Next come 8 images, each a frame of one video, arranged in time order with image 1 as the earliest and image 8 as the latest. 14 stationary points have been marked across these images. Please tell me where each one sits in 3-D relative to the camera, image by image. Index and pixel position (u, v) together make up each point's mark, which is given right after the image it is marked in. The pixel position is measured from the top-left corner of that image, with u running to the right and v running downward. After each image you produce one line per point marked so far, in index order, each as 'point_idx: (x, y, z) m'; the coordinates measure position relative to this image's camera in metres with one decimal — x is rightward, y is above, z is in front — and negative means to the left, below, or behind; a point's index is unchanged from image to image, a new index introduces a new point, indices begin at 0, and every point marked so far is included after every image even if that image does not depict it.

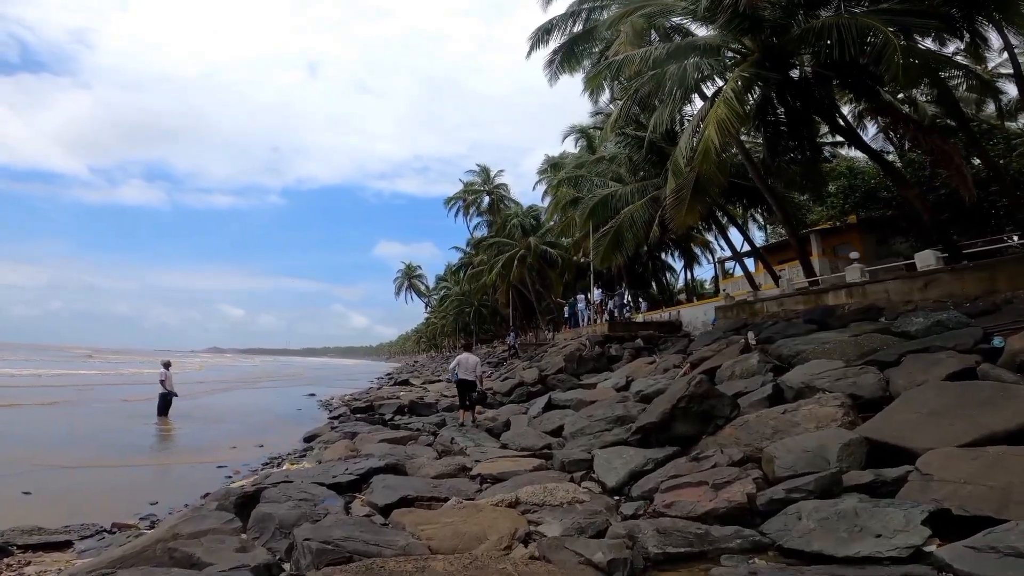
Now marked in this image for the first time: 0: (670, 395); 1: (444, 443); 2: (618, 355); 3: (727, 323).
0: (+1.7, -1.1, +6.1) m
1: (-1.0, -2.2, +8.1) m
2: (+2.9, -1.8, +15.9) m
3: (+4.2, -0.7, +11.1) m
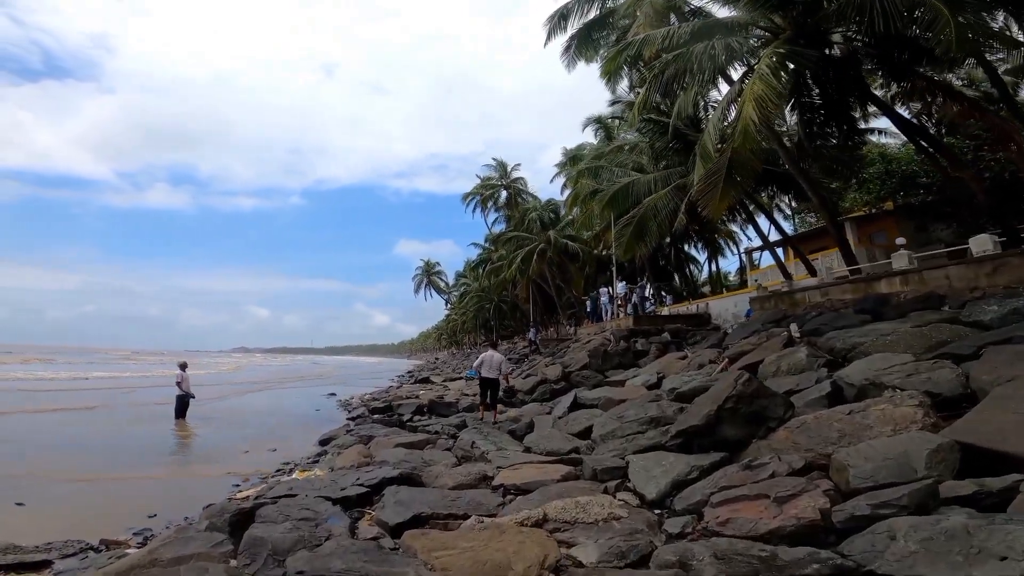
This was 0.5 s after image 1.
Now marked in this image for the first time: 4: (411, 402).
0: (+2.0, -1.0, +5.5) m
1: (-0.6, -2.1, +7.6) m
2: (+3.5, -1.6, +15.2) m
3: (+4.6, -0.5, +10.4) m
4: (-2.4, -2.7, +13.7) m
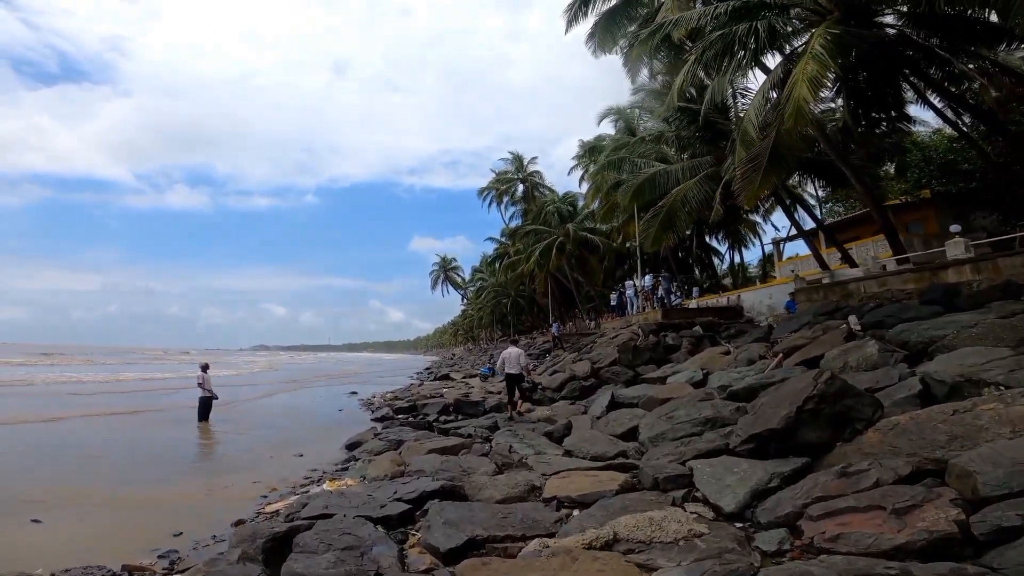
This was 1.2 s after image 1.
0: (+2.4, -0.9, +5.0) m
1: (-0.1, -2.0, +7.1) m
2: (+4.2, -1.4, +14.6) m
3: (+5.1, -0.3, +9.8) m
4: (-1.8, -2.7, +13.3) m
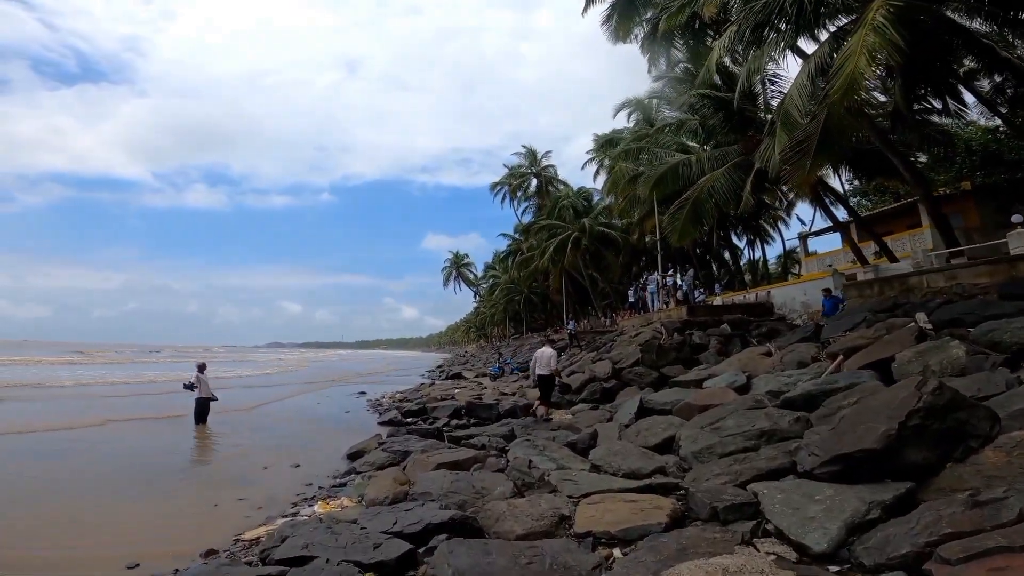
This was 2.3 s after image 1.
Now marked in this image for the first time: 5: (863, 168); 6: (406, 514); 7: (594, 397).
0: (+2.6, -0.8, +4.0) m
1: (+0.1, -1.9, +6.2) m
2: (+4.6, -1.3, +13.7) m
3: (+5.4, -0.2, +8.8) m
4: (-1.4, -2.5, +12.5) m
5: (+10.8, +3.5, +17.6) m
6: (-0.9, -1.8, +4.5) m
7: (+1.8, -2.4, +12.3) m
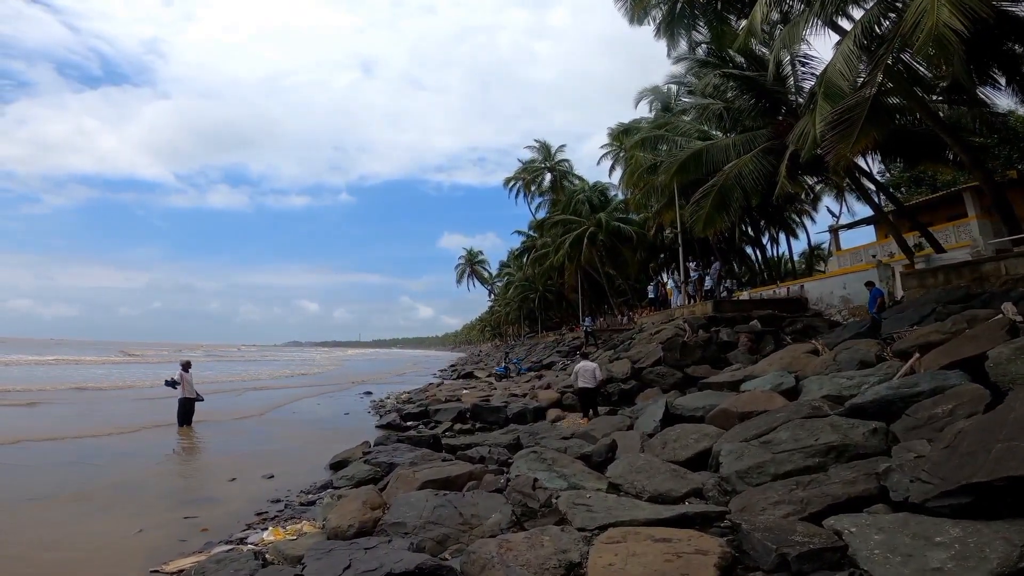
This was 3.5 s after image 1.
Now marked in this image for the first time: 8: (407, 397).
0: (+2.5, -0.7, +2.9) m
1: (+0.1, -1.8, +5.1) m
2: (+4.8, -1.1, +12.4) m
3: (+5.5, -0.1, +7.5) m
4: (-1.2, -2.4, +11.4) m
5: (+11.1, +3.7, +16.2) m
6: (-0.9, -1.6, +3.5) m
7: (+2.0, -2.2, +11.2) m
8: (-3.0, -3.1, +16.4) m
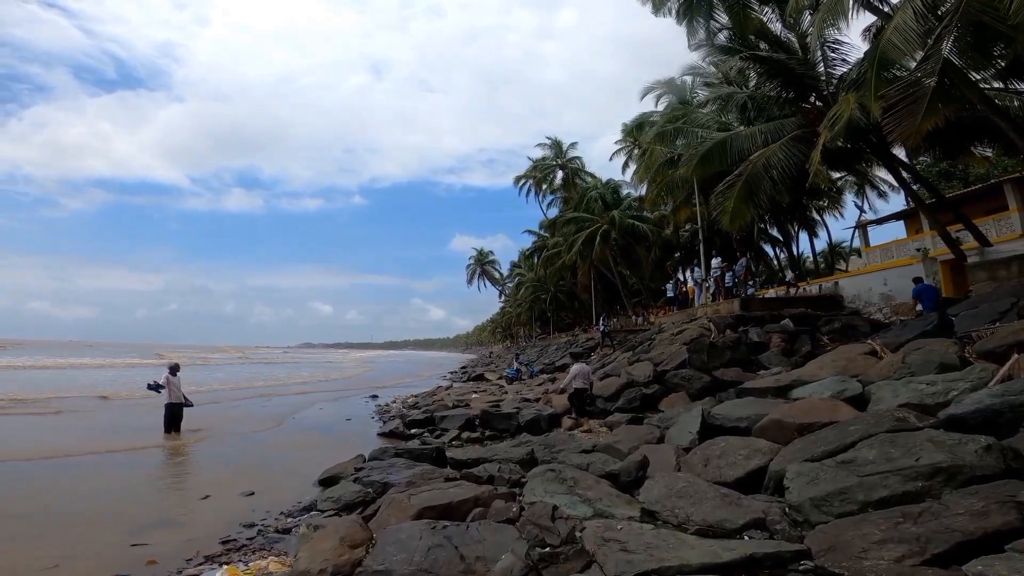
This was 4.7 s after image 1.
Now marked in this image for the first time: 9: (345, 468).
0: (+2.6, -0.6, +1.9) m
1: (+0.2, -1.7, +4.2) m
2: (+5.0, -1.1, +11.4) m
3: (+5.6, 0.0, +6.5) m
4: (-1.0, -2.3, +10.5) m
5: (+11.4, +3.8, +15.1) m
6: (-0.8, -1.5, +2.6) m
7: (+2.2, -2.1, +10.2) m
8: (-2.6, -3.1, +15.6) m
9: (-1.9, -2.1, +6.5) m
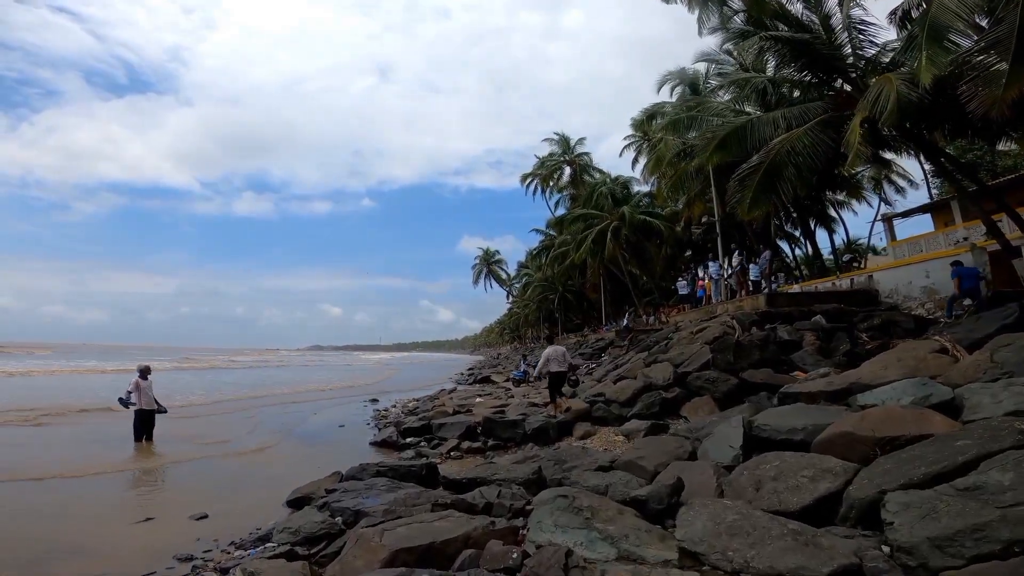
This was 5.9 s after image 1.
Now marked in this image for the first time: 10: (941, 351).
0: (+2.6, -0.4, +0.9) m
1: (+0.2, -1.6, +3.2) m
2: (+5.1, -0.9, +10.3) m
3: (+5.7, +0.2, +5.4) m
4: (-0.9, -2.2, +9.5) m
5: (+11.5, +3.9, +13.9) m
6: (-0.8, -1.4, +1.6) m
7: (+2.3, -2.0, +9.2) m
8: (-2.5, -3.0, +14.6) m
9: (-1.9, -1.9, +5.5) m
10: (+4.2, -0.6, +5.6) m
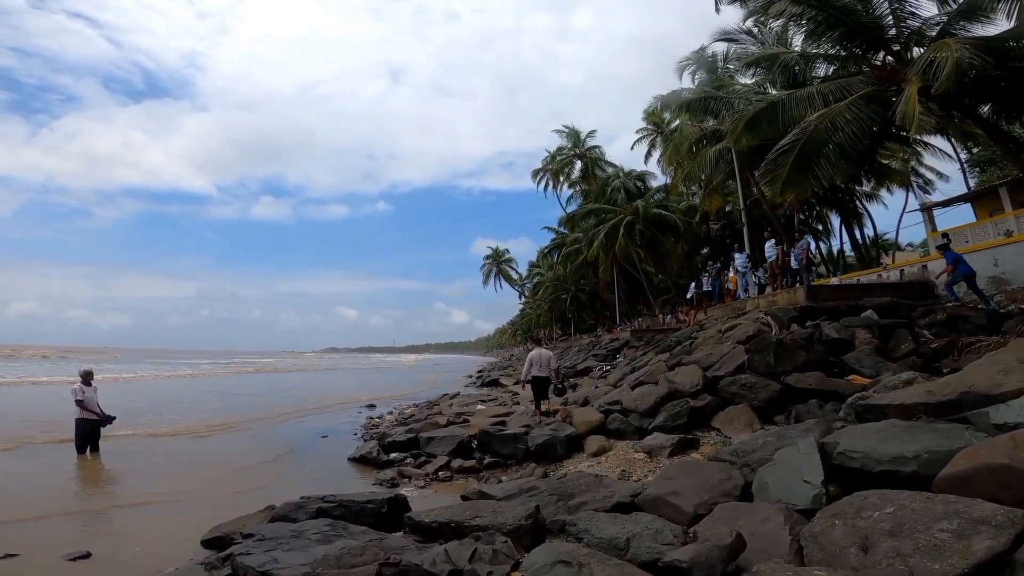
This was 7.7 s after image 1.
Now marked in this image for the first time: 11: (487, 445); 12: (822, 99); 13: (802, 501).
0: (+2.4, -0.2, -0.6) m
1: (+0.1, -1.4, +1.7) m
2: (+5.1, -0.8, +8.8) m
3: (+5.6, +0.4, +3.8) m
4: (-0.9, -2.1, +8.1) m
5: (+11.6, +4.1, +12.2) m
6: (-1.0, -1.2, +0.2) m
7: (+2.3, -1.8, +7.7) m
8: (-2.4, -2.9, +13.2) m
9: (-1.9, -1.8, +4.1) m
10: (+4.1, -0.4, +4.1) m
11: (-0.3, -2.1, +7.5) m
12: (+7.6, +4.7, +14.2) m
13: (+1.8, -1.3, +3.5) m
